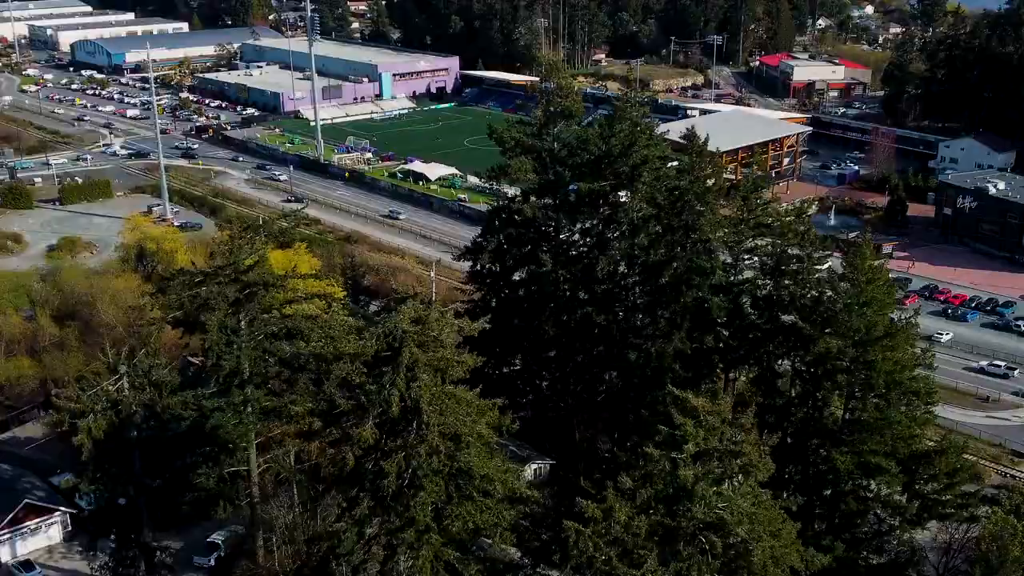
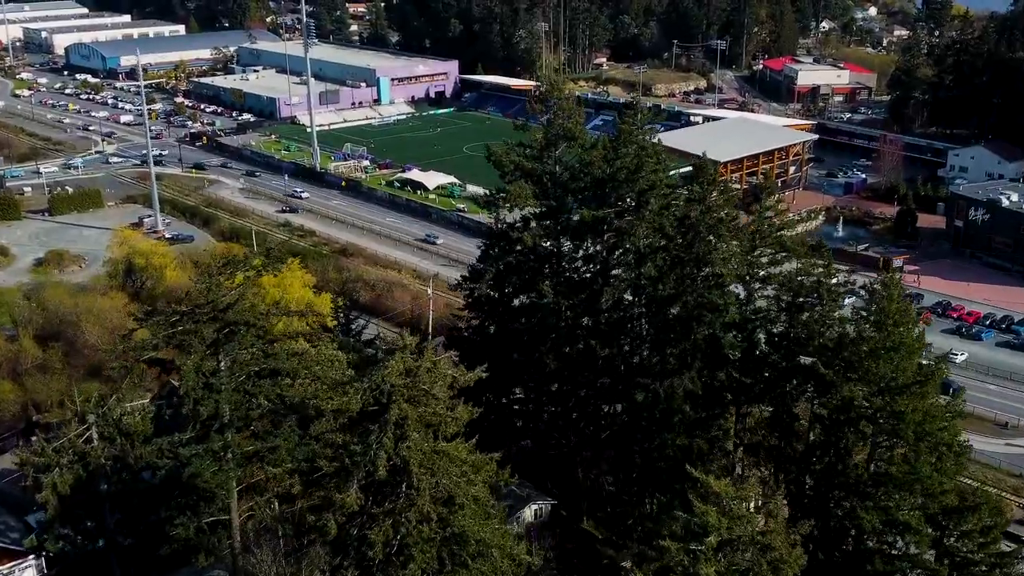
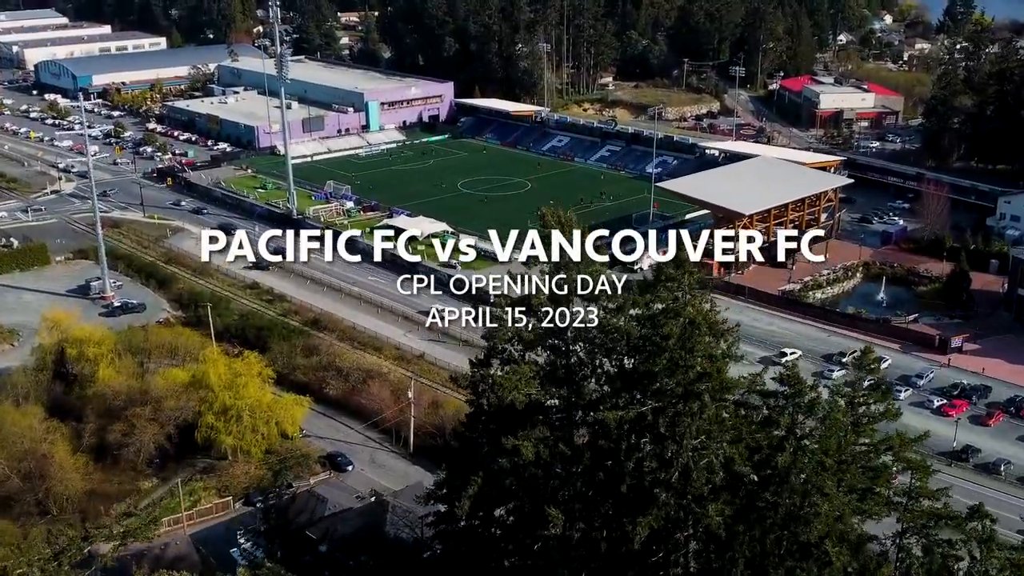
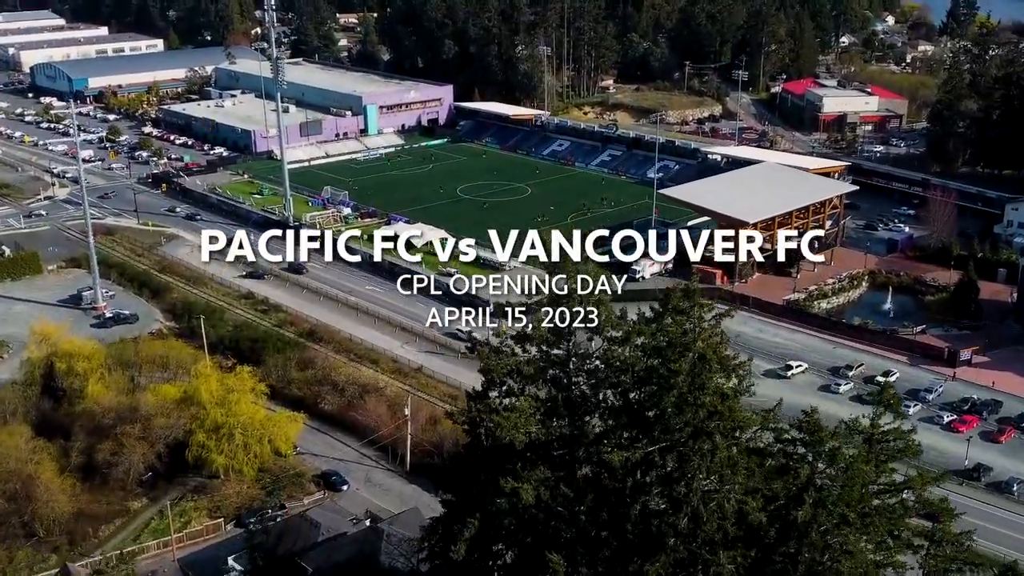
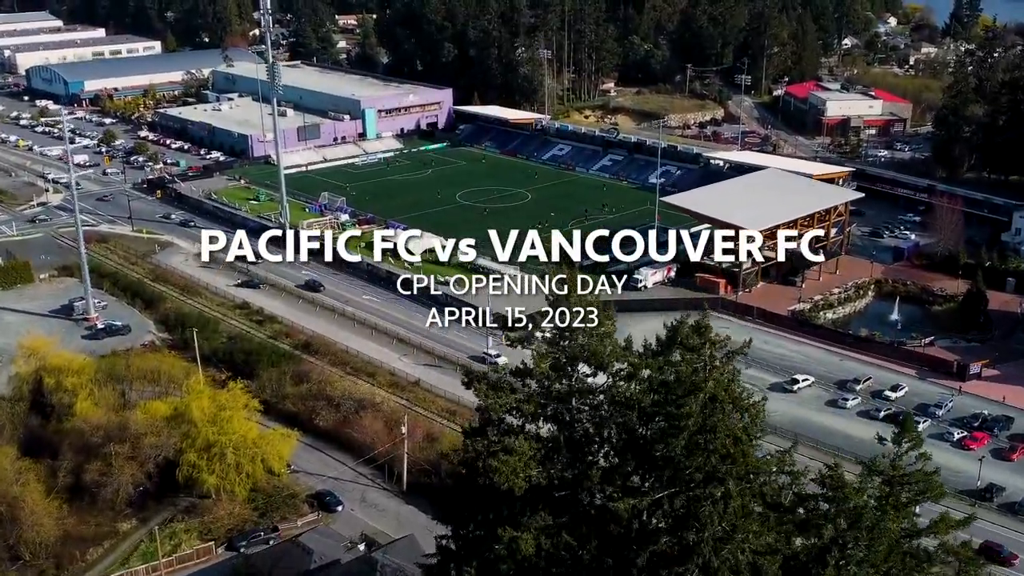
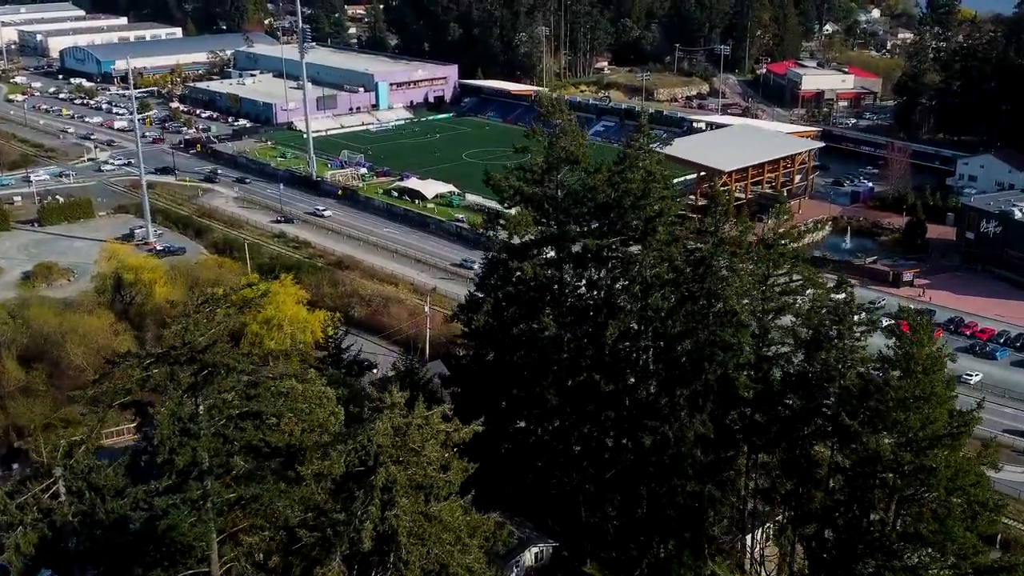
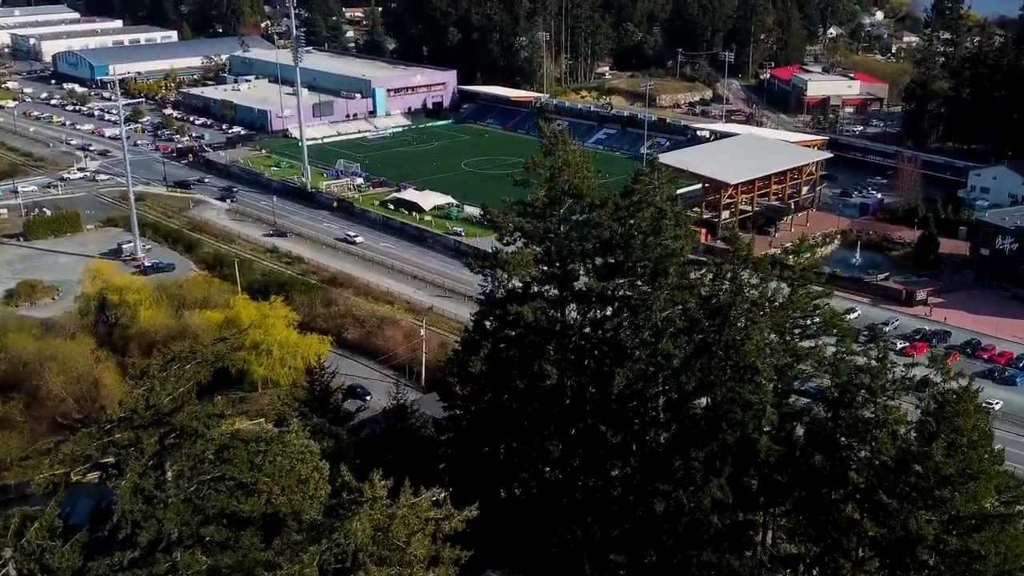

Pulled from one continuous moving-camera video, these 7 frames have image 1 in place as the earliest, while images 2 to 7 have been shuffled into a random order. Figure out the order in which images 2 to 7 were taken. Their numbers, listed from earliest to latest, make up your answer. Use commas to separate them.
2, 6, 7, 3, 4, 5
